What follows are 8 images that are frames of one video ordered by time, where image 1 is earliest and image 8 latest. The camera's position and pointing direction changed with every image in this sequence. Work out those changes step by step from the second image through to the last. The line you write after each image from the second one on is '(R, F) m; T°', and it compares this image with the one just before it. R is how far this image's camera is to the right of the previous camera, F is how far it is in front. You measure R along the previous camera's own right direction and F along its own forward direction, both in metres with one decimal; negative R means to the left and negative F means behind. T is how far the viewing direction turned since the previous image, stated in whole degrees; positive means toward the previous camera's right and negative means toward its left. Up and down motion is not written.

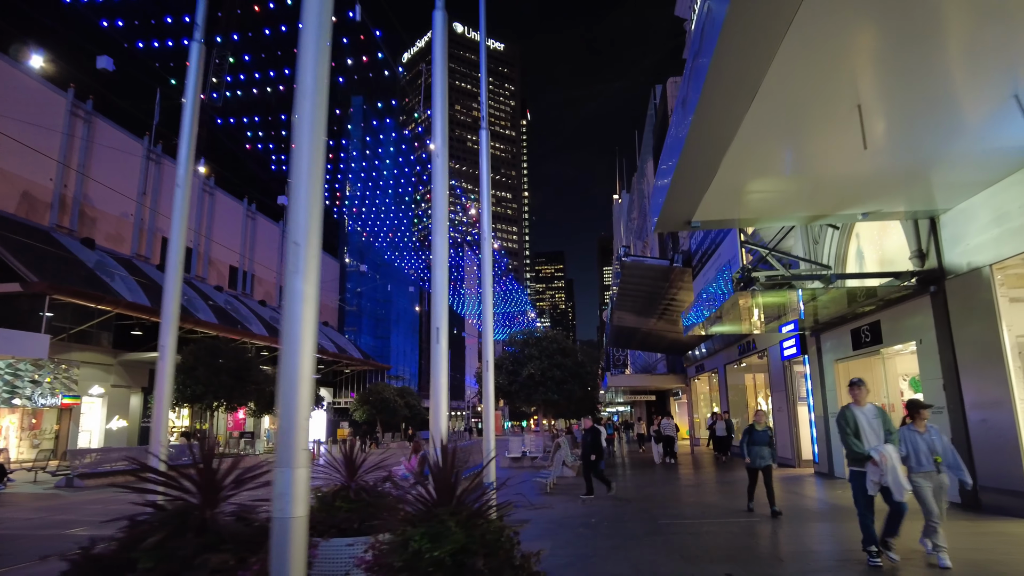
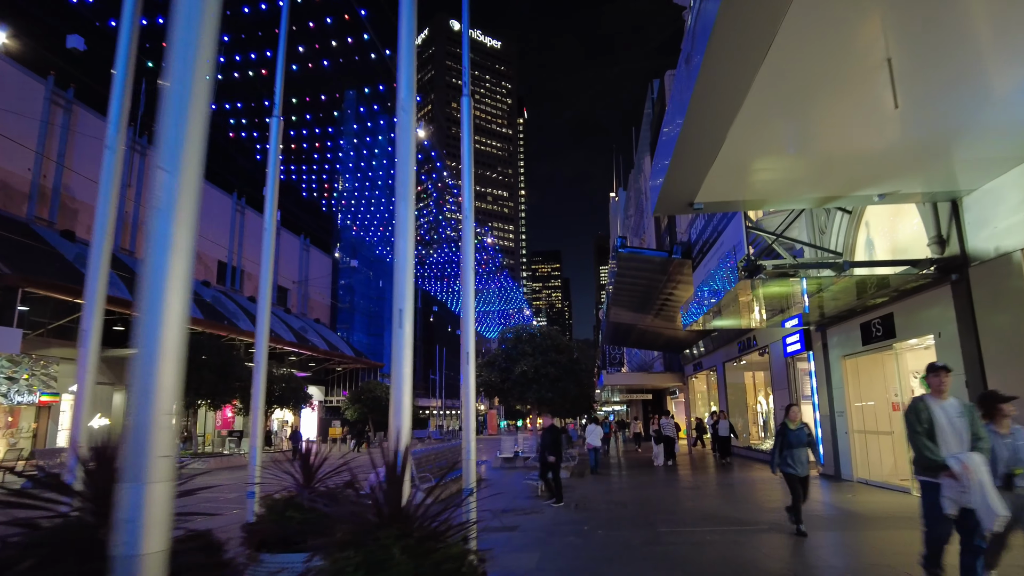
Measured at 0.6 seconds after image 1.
(+0.1, +0.7) m; 0°
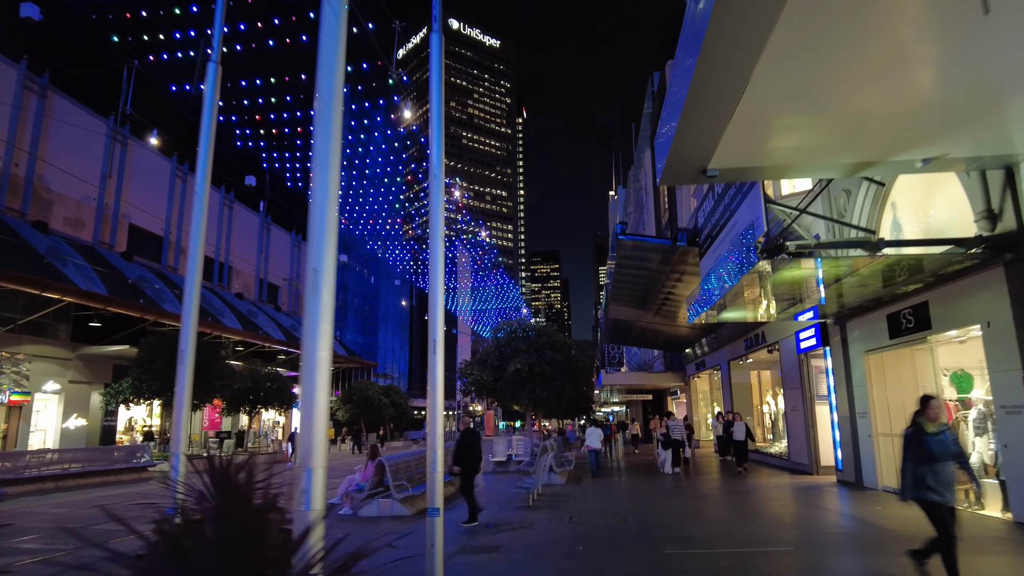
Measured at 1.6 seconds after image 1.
(+0.2, +1.1) m; 0°
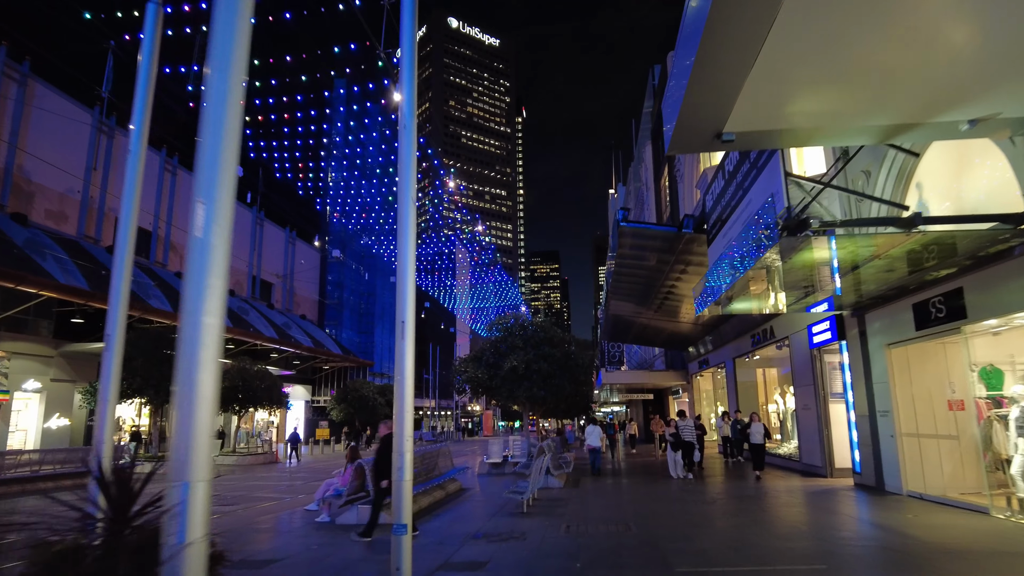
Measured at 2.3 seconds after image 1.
(+0.1, +0.8) m; 0°
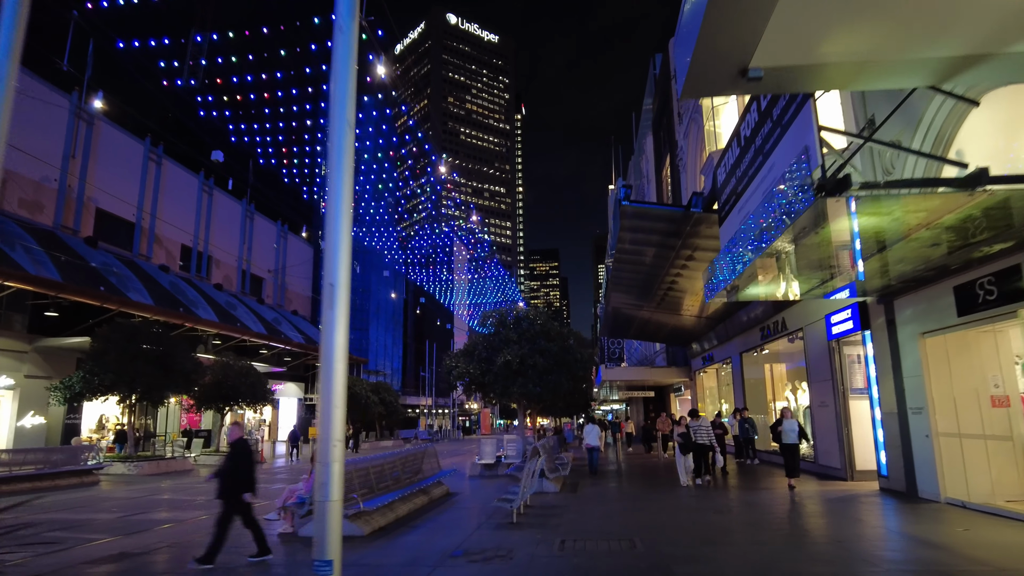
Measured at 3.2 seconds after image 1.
(+0.1, +1.0) m; 0°
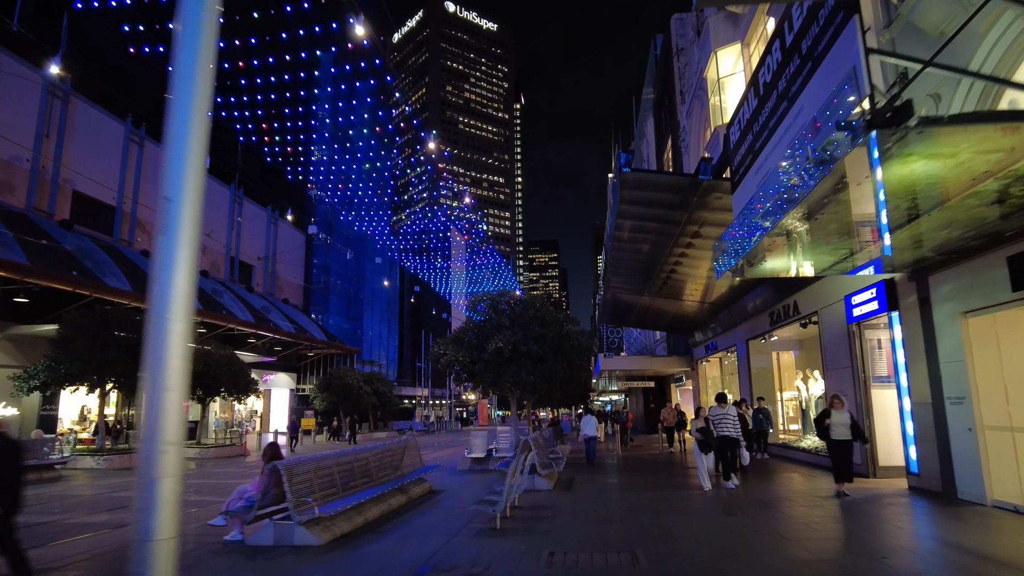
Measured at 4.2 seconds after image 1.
(+0.2, +1.0) m; 0°
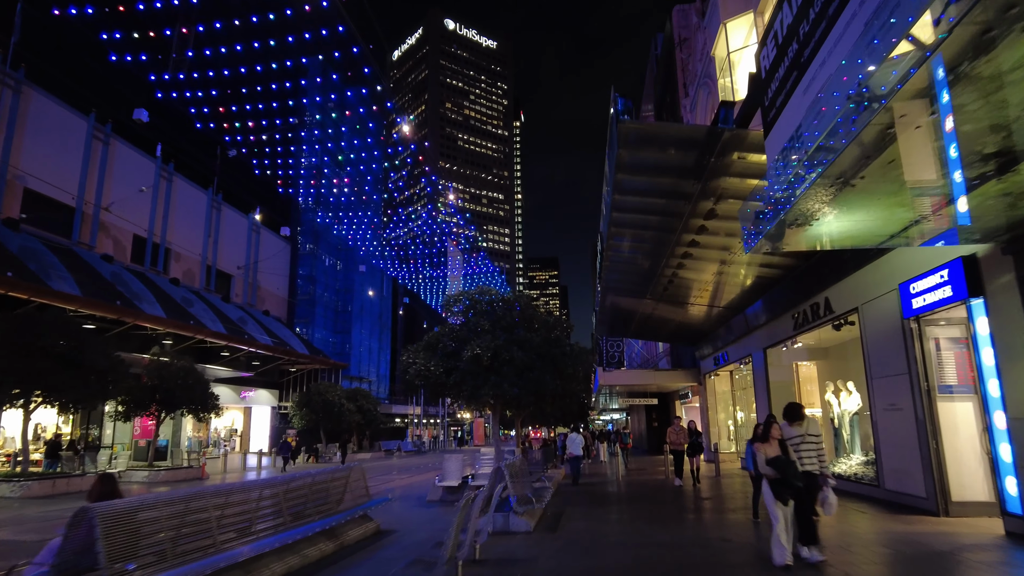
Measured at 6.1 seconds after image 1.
(+0.4, +2.1) m; 0°
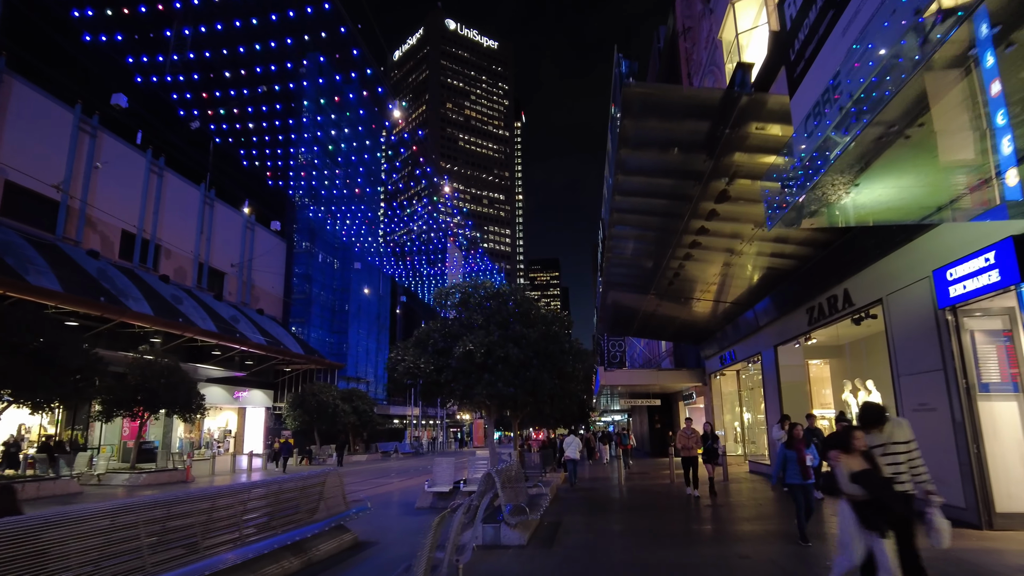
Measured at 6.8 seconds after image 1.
(+0.1, +0.8) m; 0°
